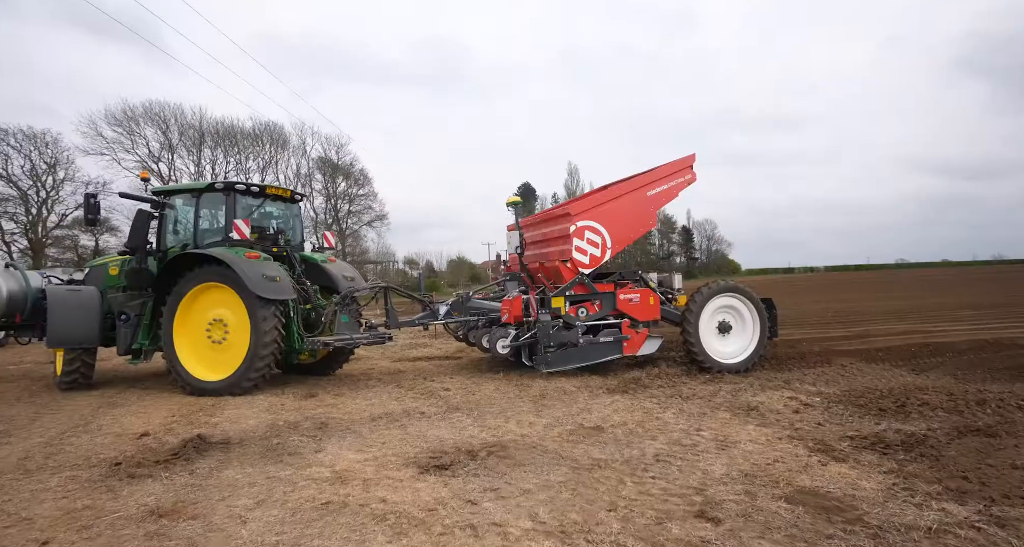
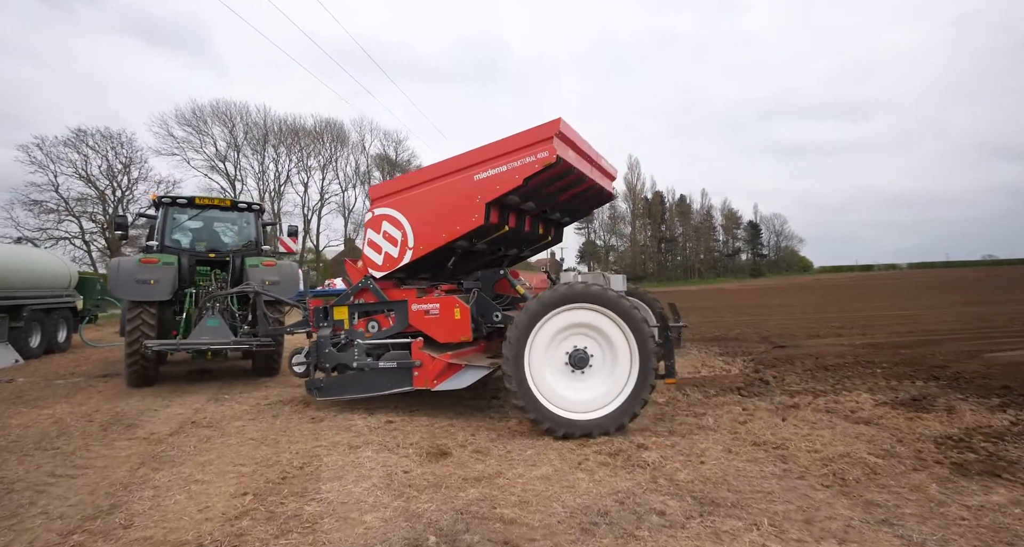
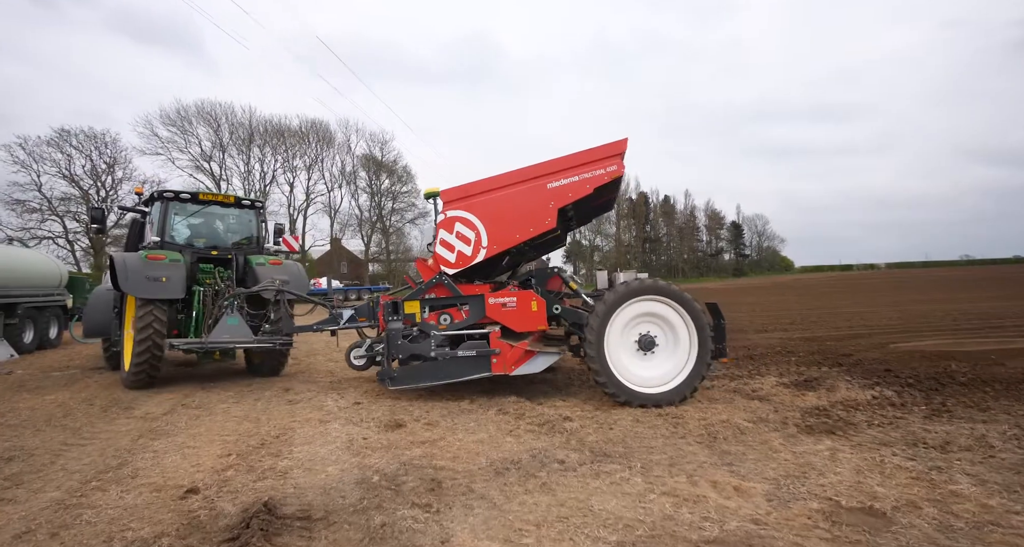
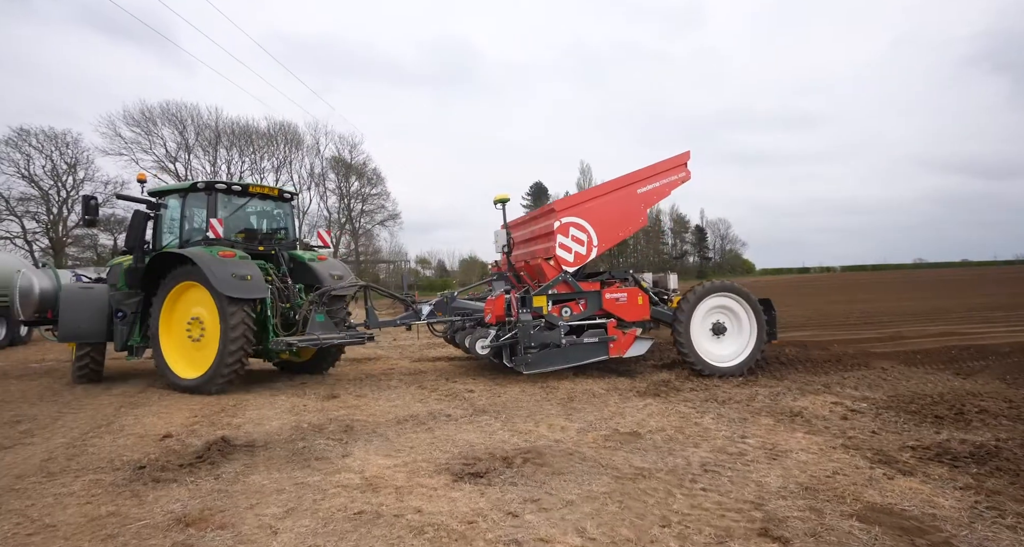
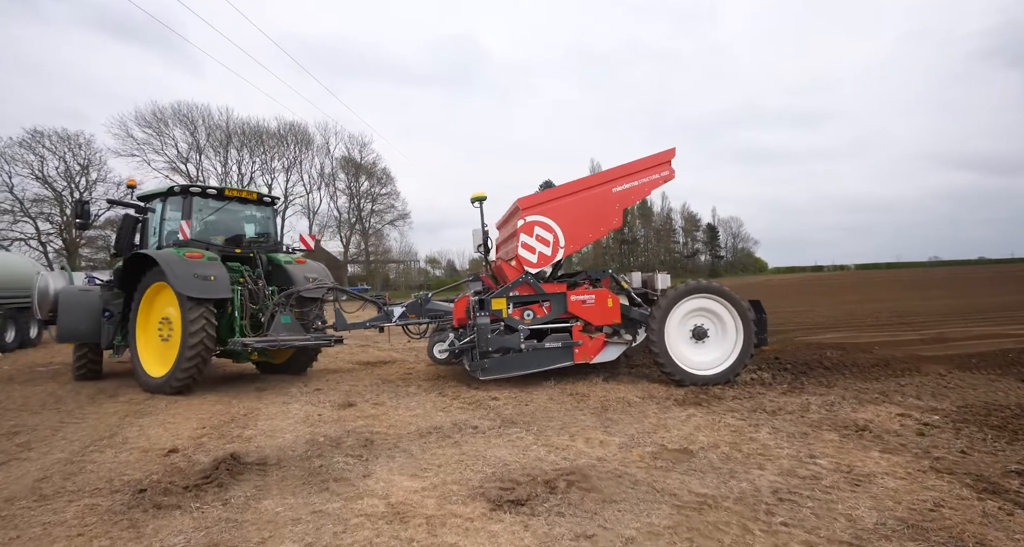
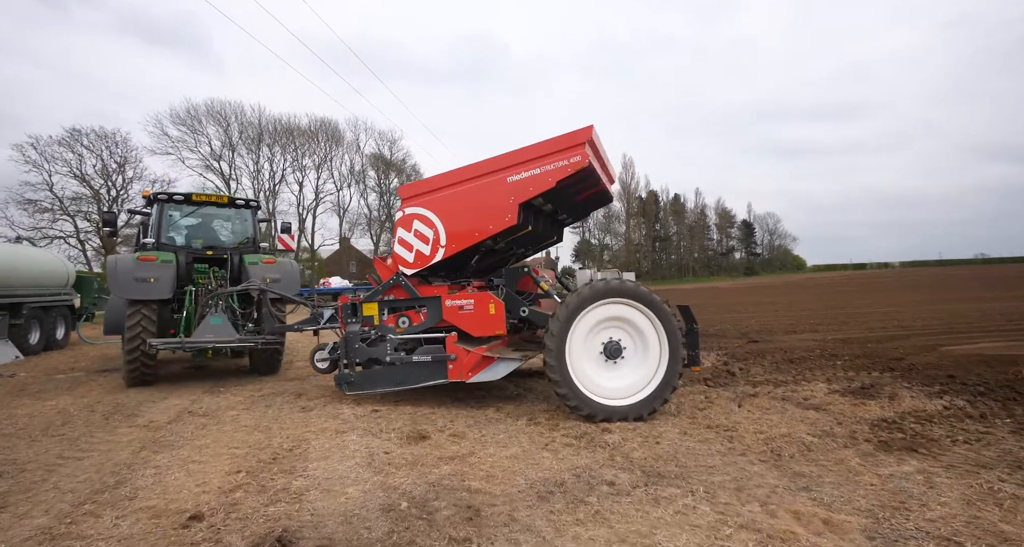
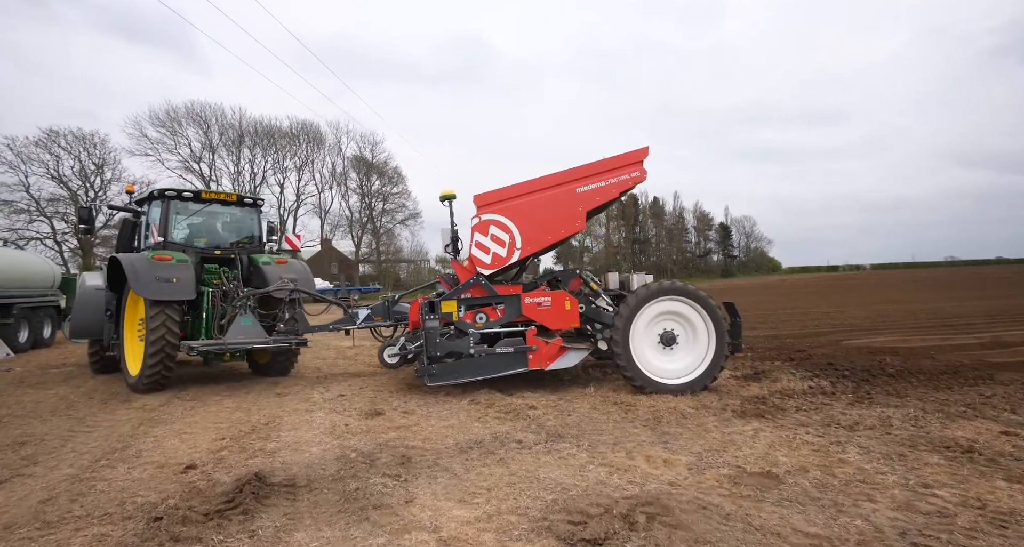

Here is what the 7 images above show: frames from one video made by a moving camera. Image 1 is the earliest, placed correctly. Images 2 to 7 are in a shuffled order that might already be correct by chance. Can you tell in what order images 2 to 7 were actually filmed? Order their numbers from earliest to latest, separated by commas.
4, 5, 7, 3, 6, 2
